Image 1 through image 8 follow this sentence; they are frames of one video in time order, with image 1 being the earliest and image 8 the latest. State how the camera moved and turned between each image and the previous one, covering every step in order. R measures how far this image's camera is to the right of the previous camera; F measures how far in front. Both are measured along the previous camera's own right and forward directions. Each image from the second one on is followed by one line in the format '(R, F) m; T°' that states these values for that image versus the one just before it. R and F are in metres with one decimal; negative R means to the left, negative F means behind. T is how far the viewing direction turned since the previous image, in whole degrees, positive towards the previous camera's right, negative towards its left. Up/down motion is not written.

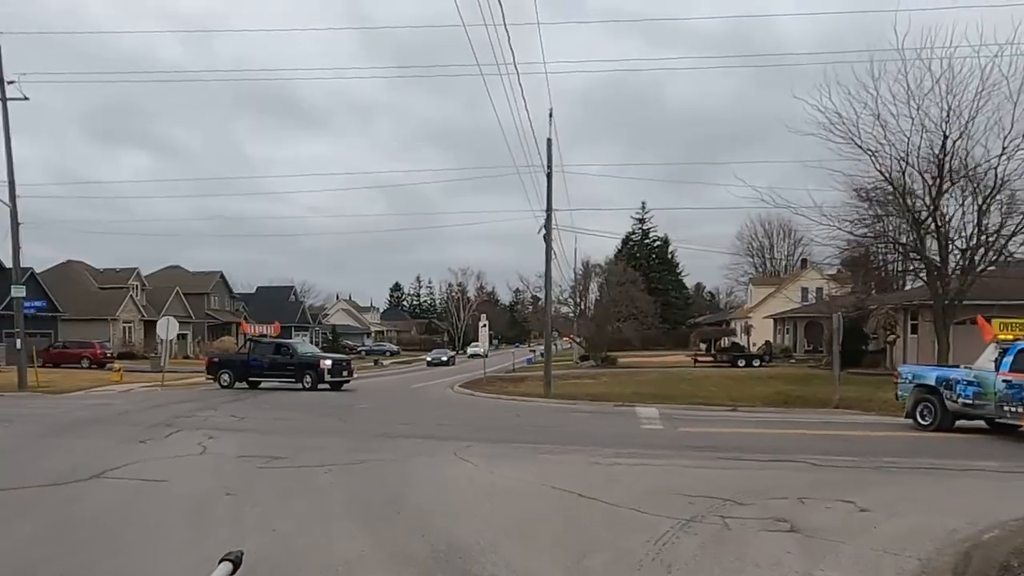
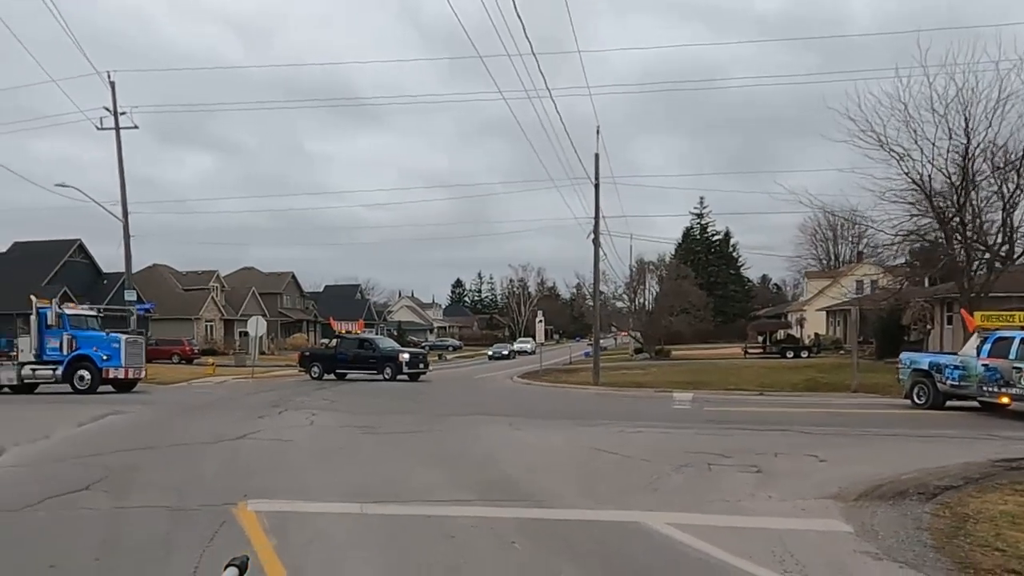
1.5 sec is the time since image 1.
(+0.4, -3.7) m; -4°
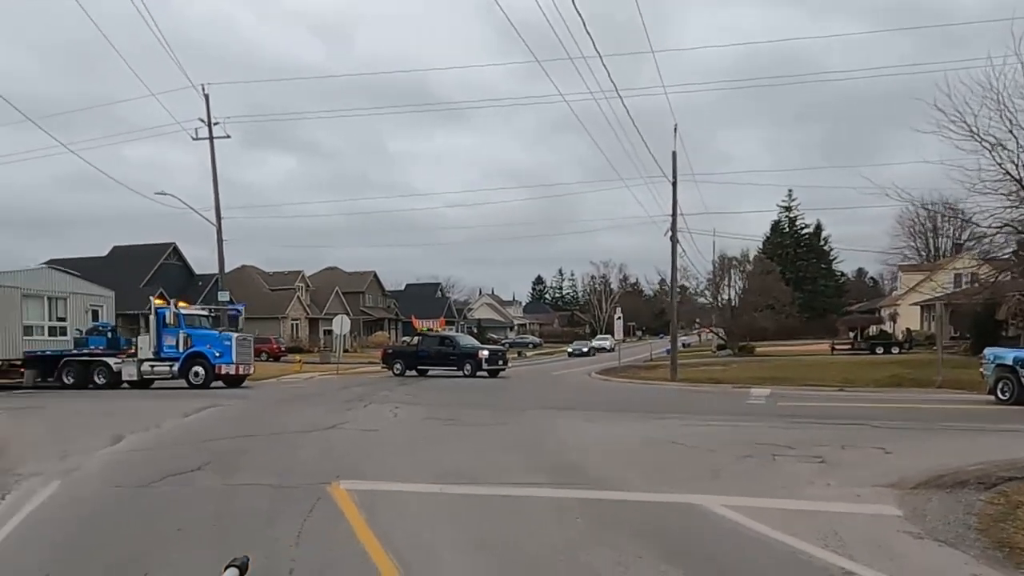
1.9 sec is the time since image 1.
(+0.1, -0.8) m; -5°
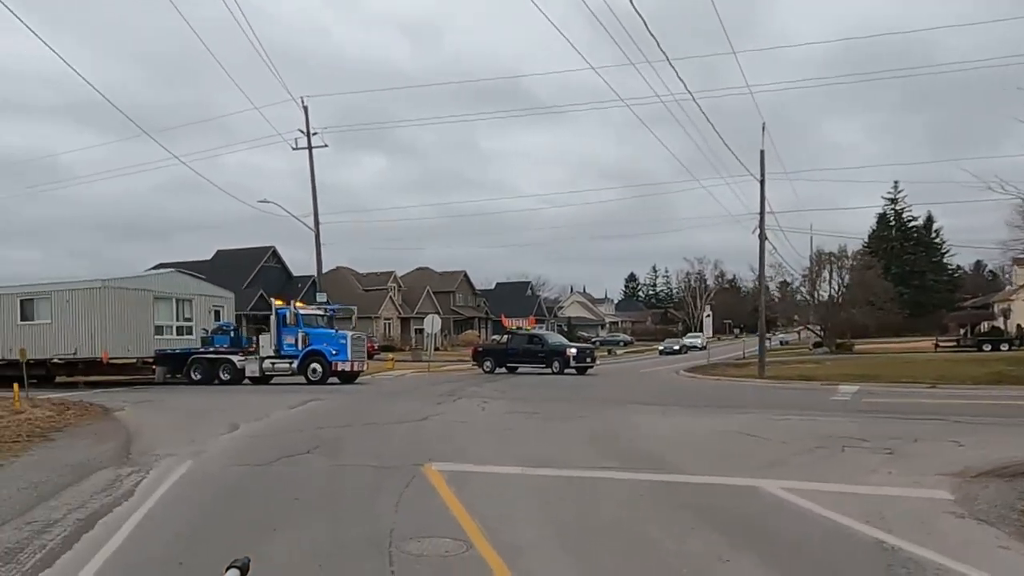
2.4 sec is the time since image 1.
(+0.2, -1.0) m; -5°
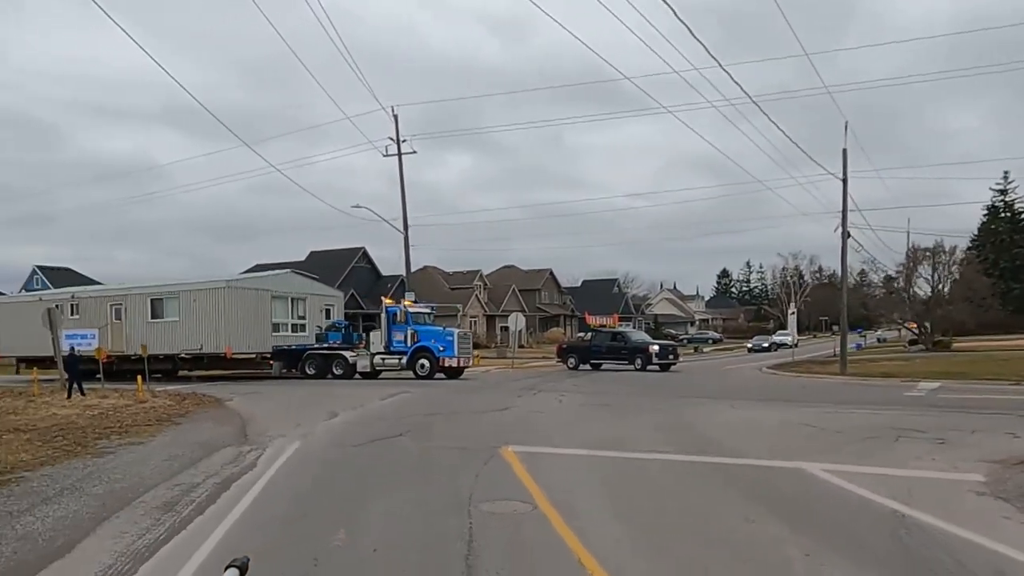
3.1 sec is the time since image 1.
(+0.3, -1.4) m; -5°
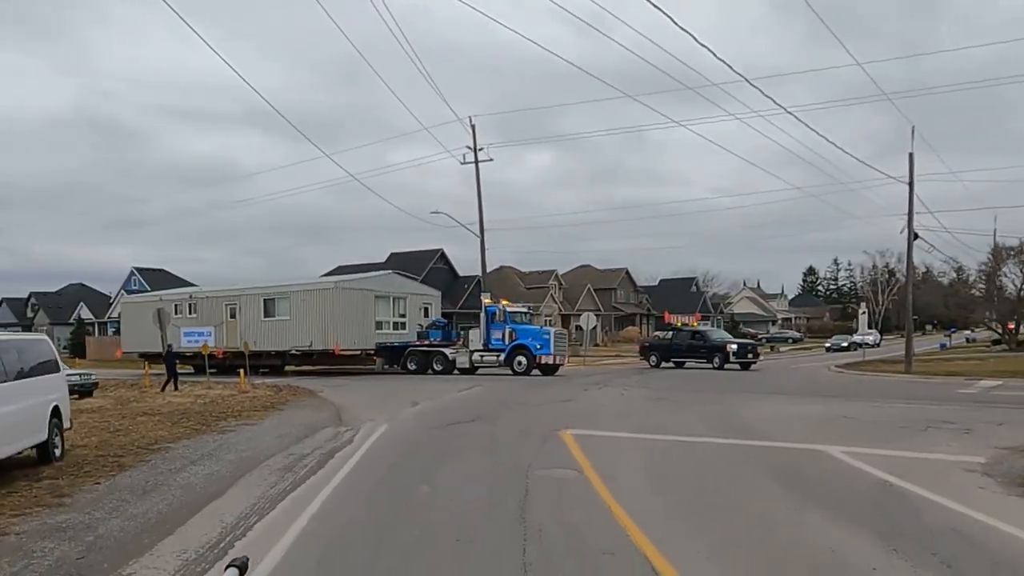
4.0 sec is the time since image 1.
(+0.3, -1.9) m; -5°
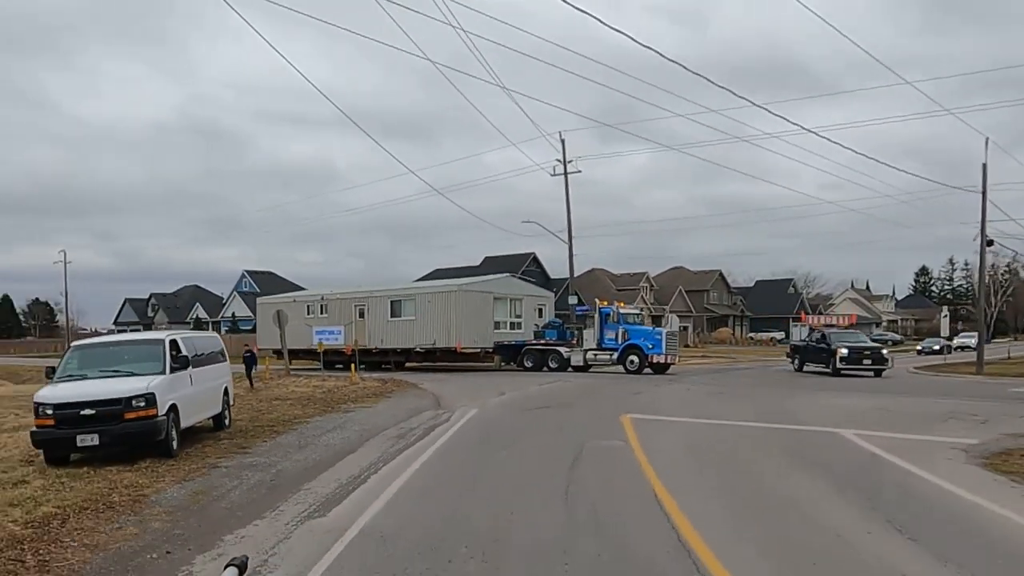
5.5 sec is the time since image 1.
(+0.5, -3.0) m; -6°
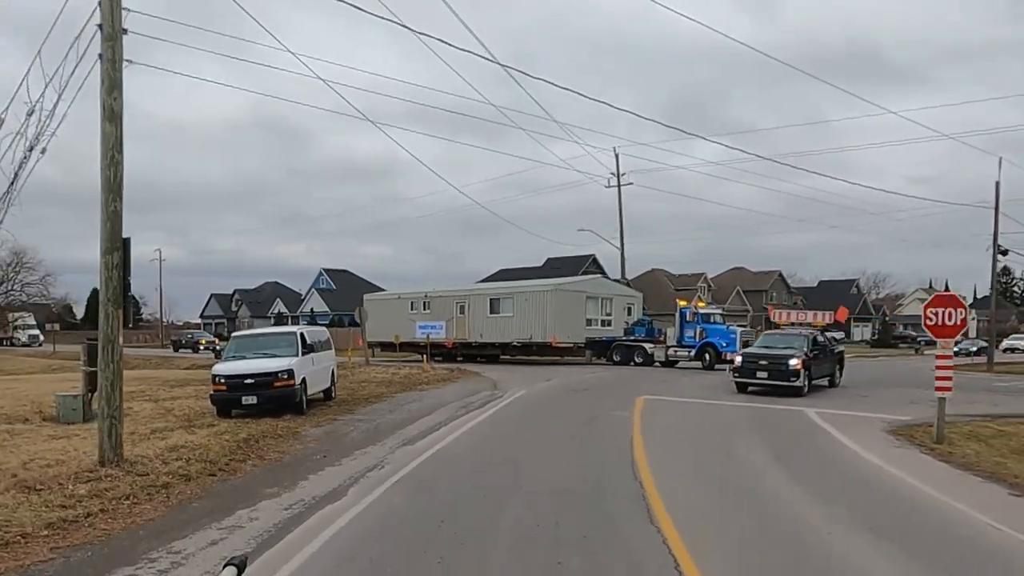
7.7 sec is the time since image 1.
(+0.6, -4.7) m; -4°
